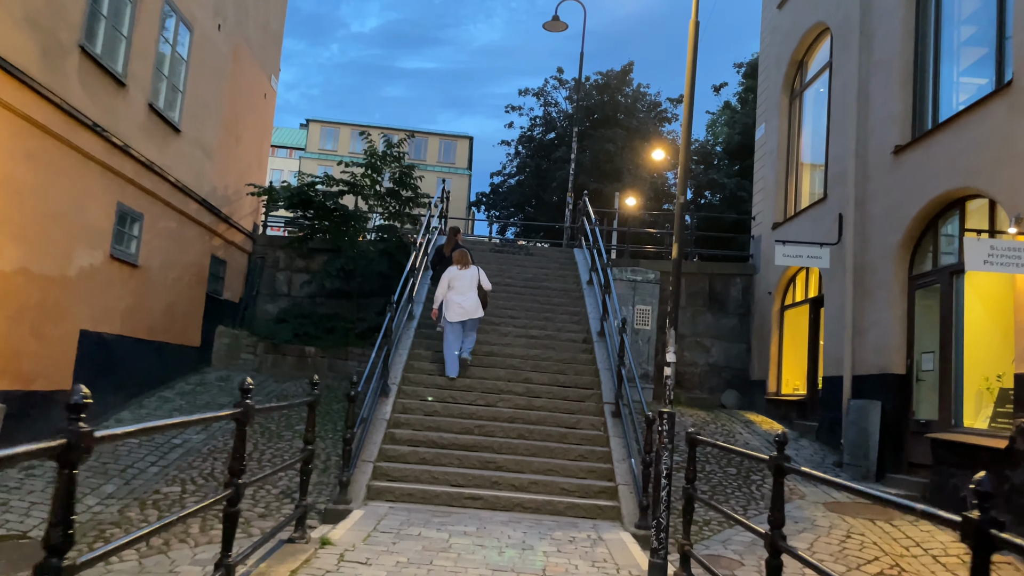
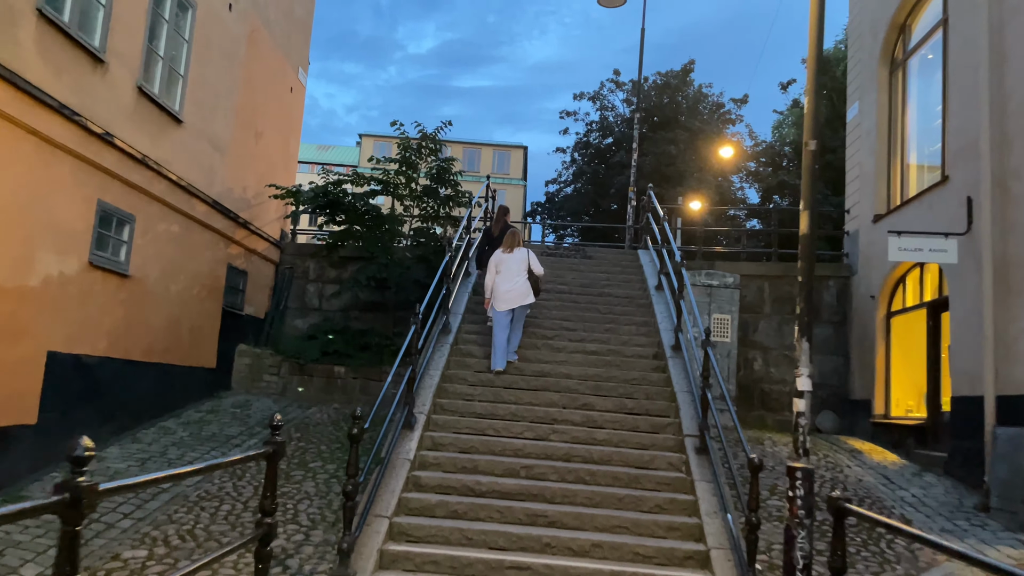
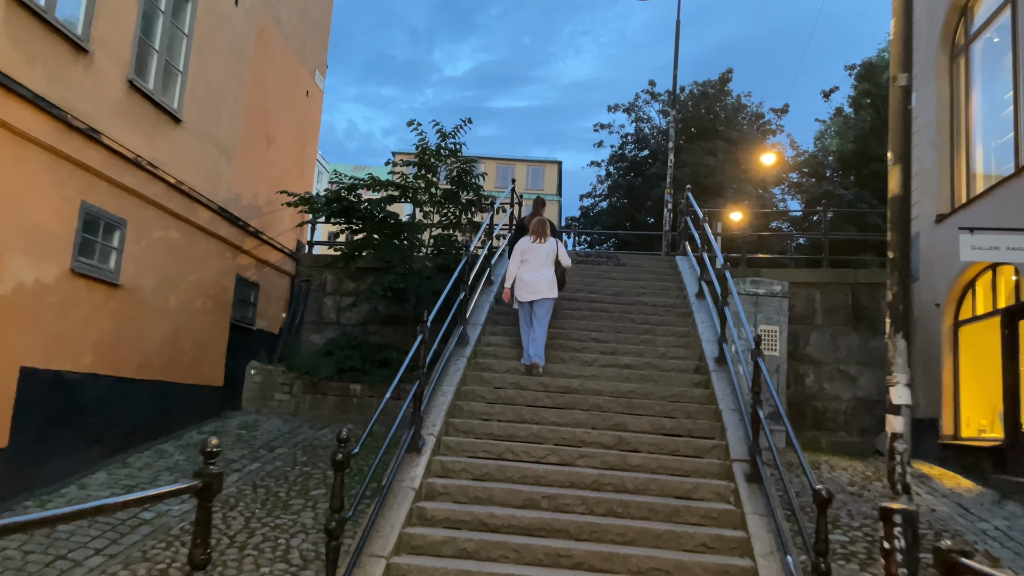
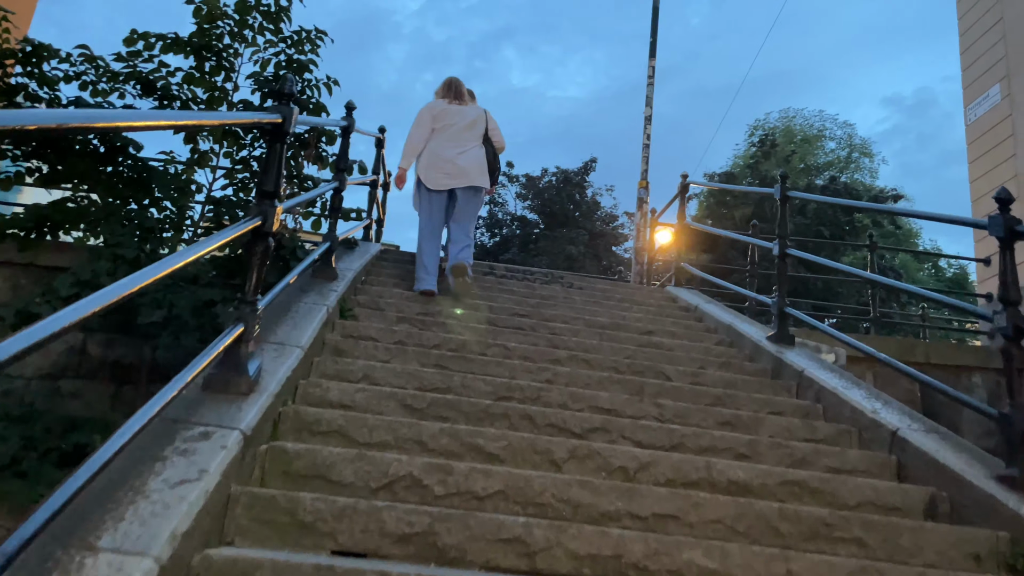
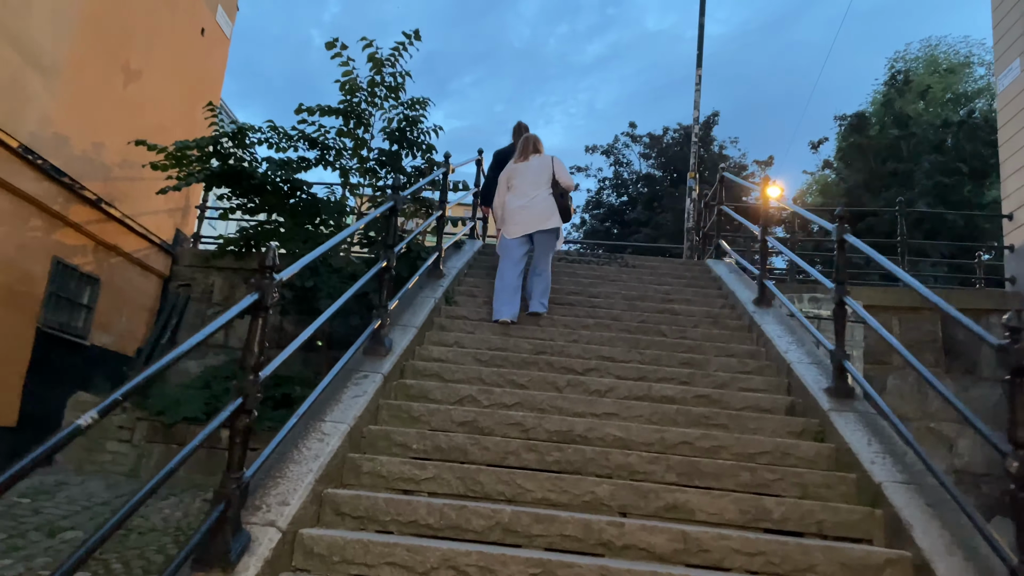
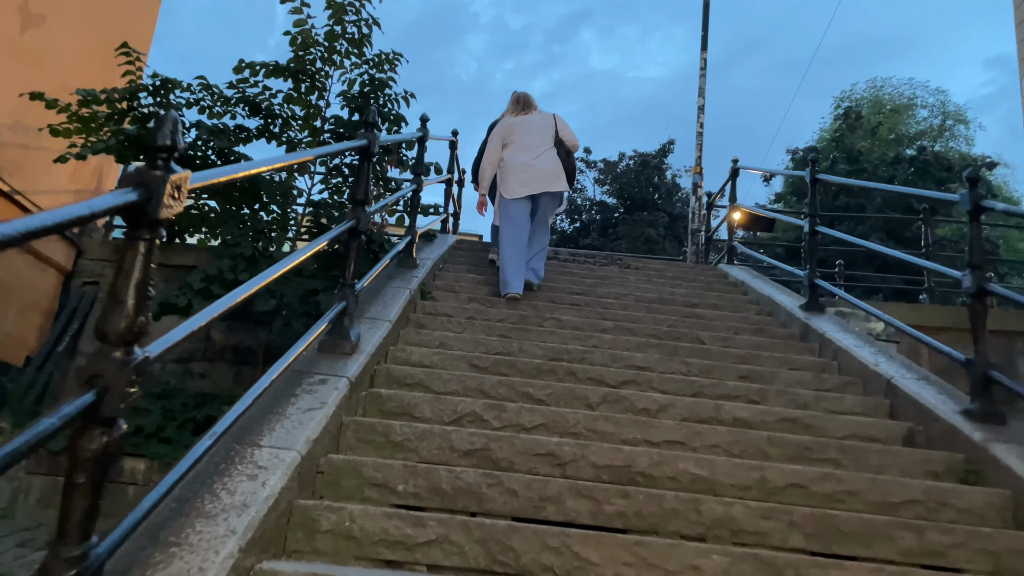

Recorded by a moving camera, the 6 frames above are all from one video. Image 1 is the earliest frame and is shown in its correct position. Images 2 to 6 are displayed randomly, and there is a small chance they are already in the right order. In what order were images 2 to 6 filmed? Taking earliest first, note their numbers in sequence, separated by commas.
2, 3, 5, 6, 4
